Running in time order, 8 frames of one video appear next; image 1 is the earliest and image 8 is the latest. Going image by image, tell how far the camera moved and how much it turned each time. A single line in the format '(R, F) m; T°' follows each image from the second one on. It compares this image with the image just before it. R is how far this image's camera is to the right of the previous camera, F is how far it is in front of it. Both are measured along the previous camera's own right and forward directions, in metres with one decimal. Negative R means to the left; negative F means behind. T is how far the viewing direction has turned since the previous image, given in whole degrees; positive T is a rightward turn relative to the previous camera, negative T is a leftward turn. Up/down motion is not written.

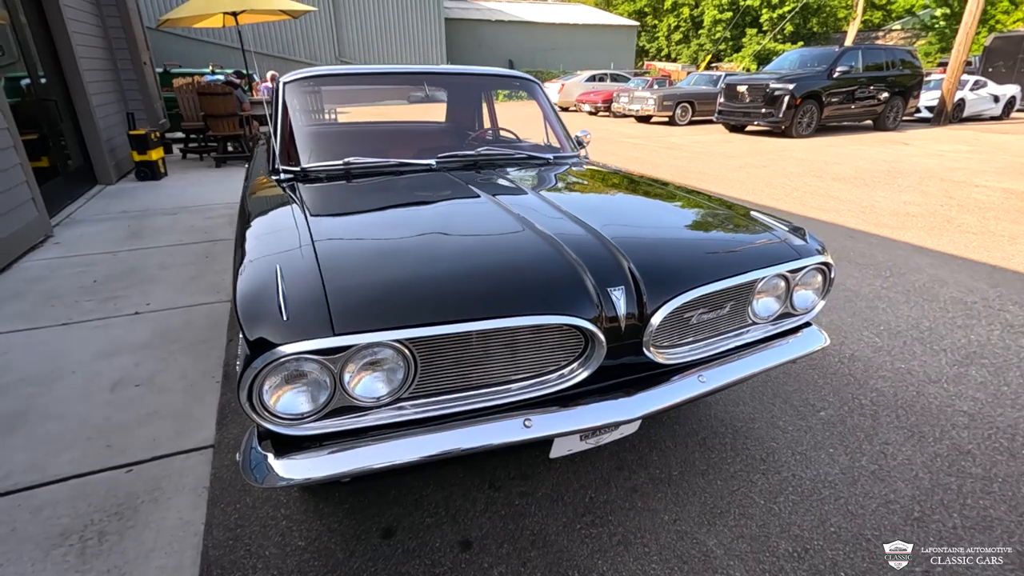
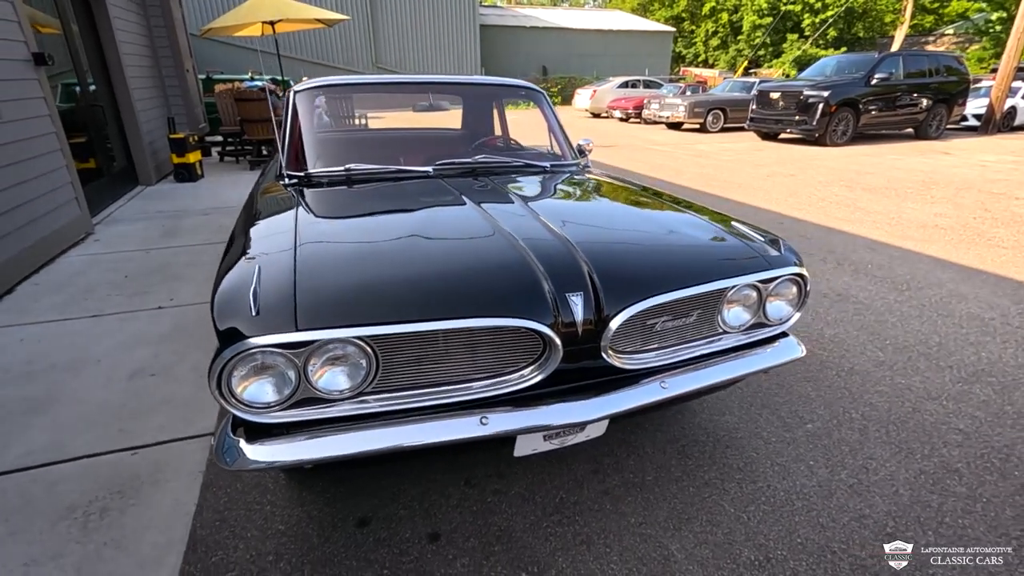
(+0.2, -0.1) m; -3°
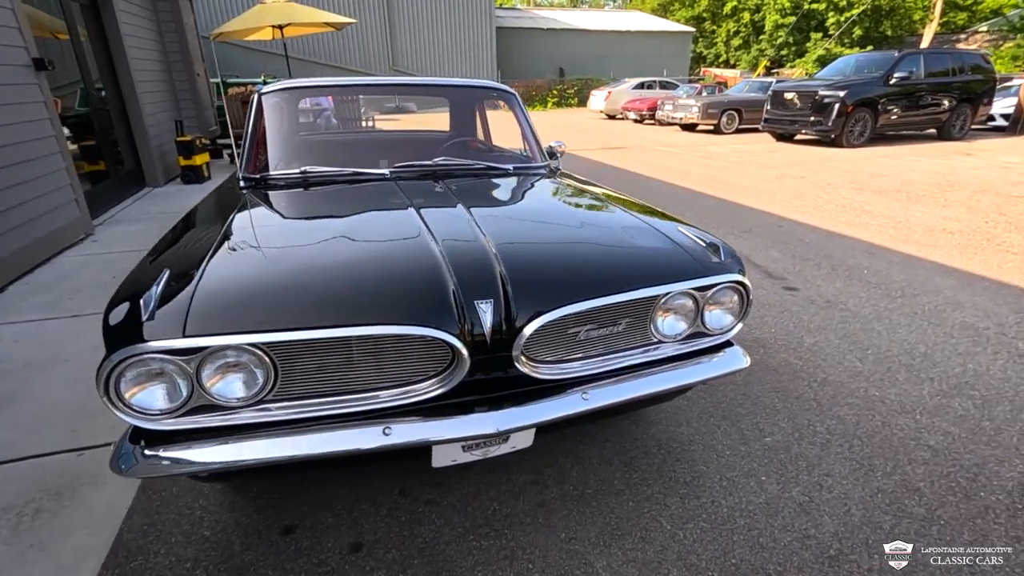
(+0.3, +0.1) m; -2°
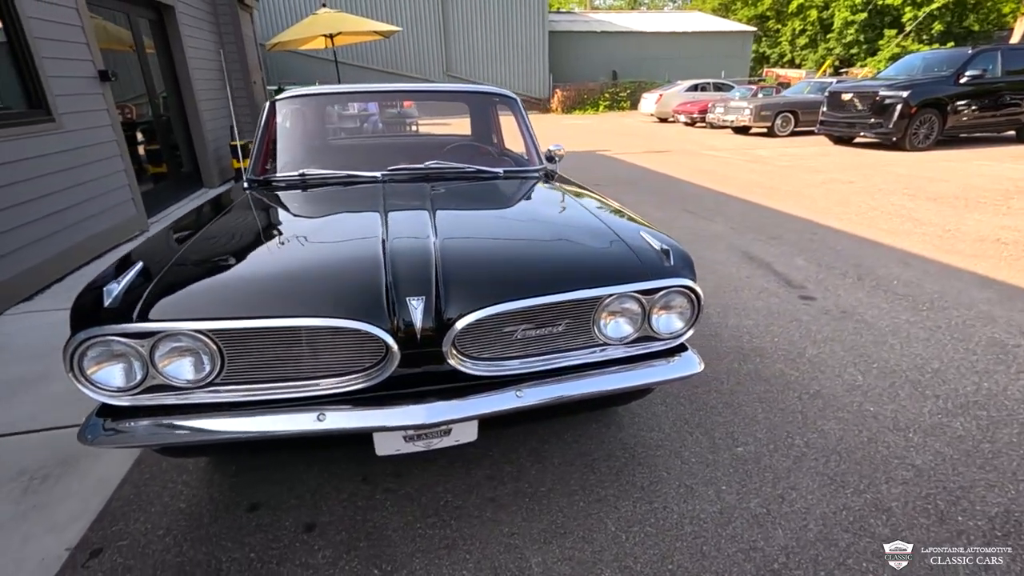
(+0.3, 0.0) m; -6°
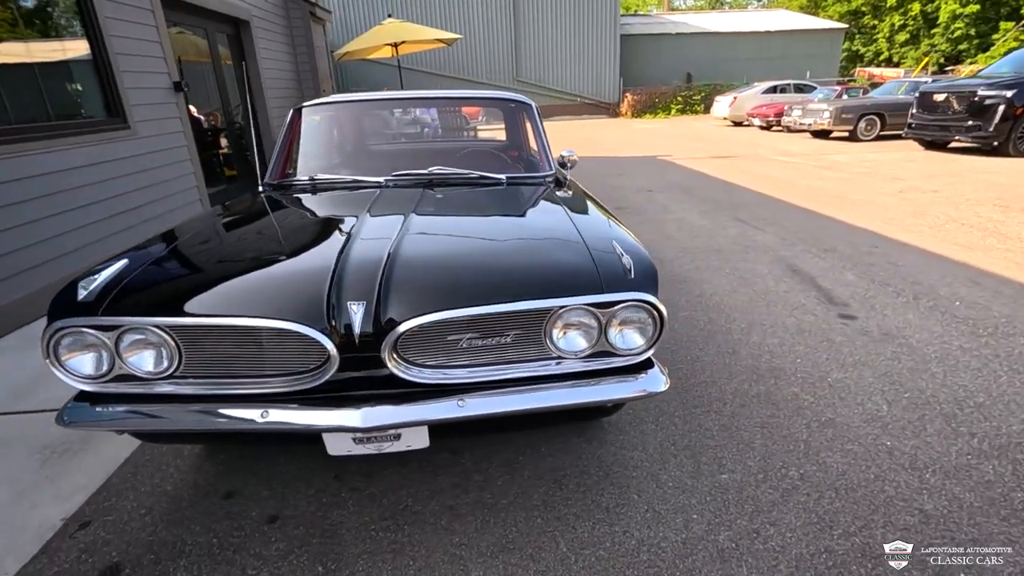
(+0.4, 0.0) m; -7°
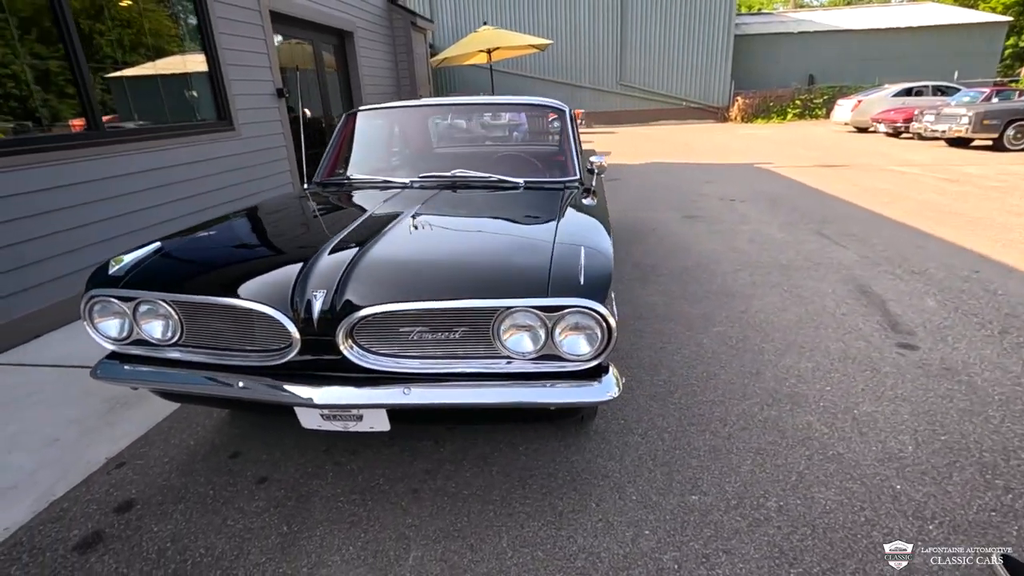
(+0.5, 0.0) m; -11°
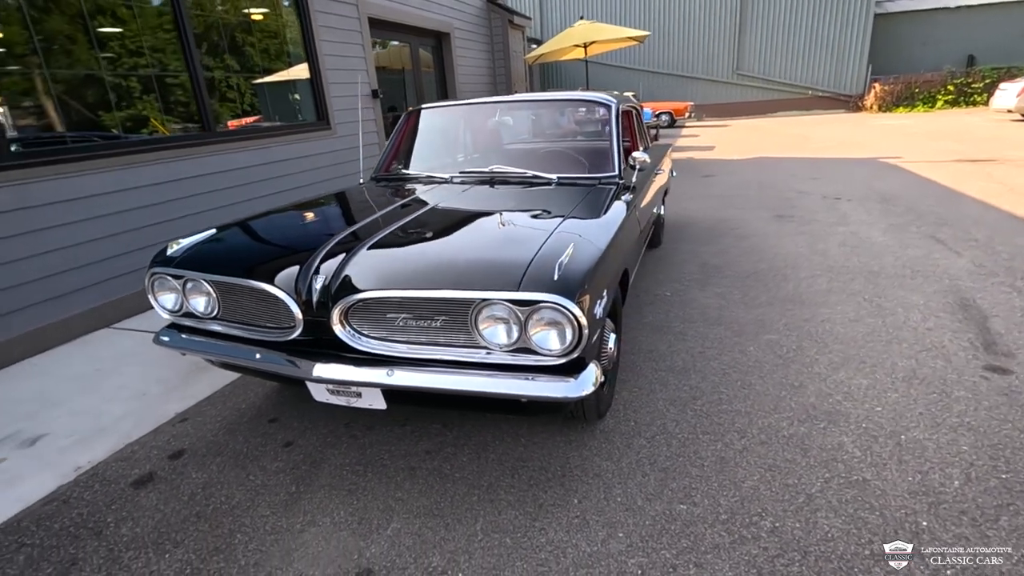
(+0.4, 0.0) m; -11°
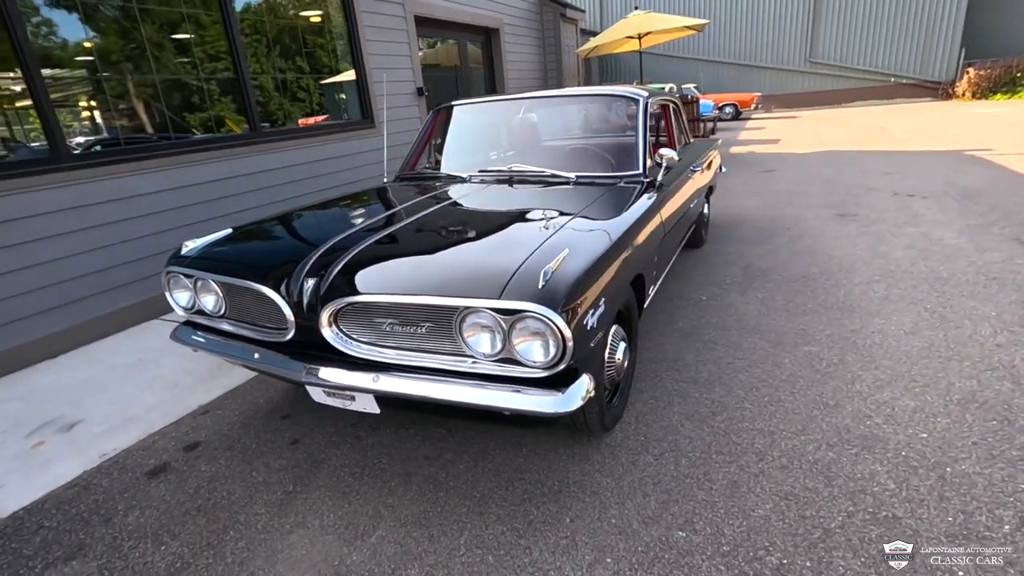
(+0.2, +0.1) m; -6°
